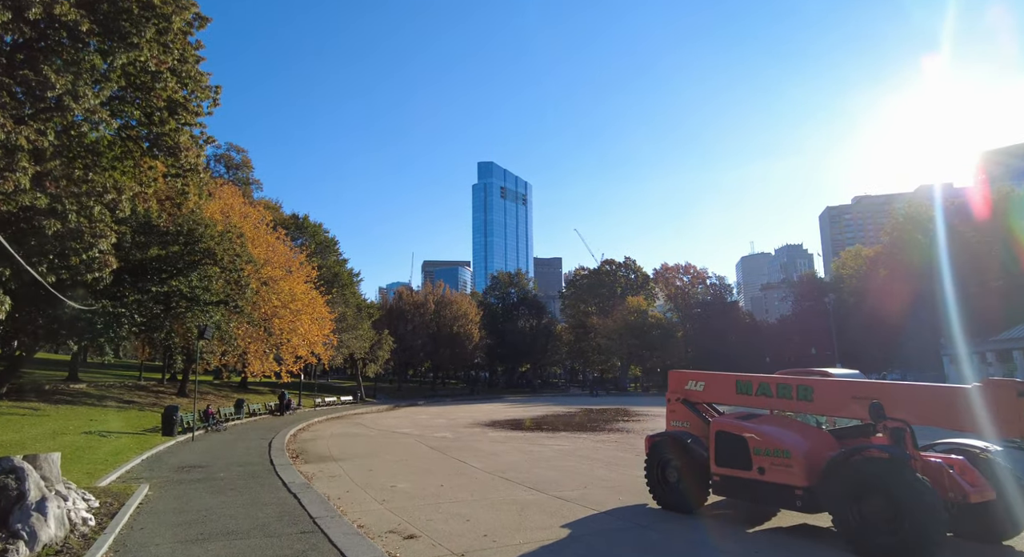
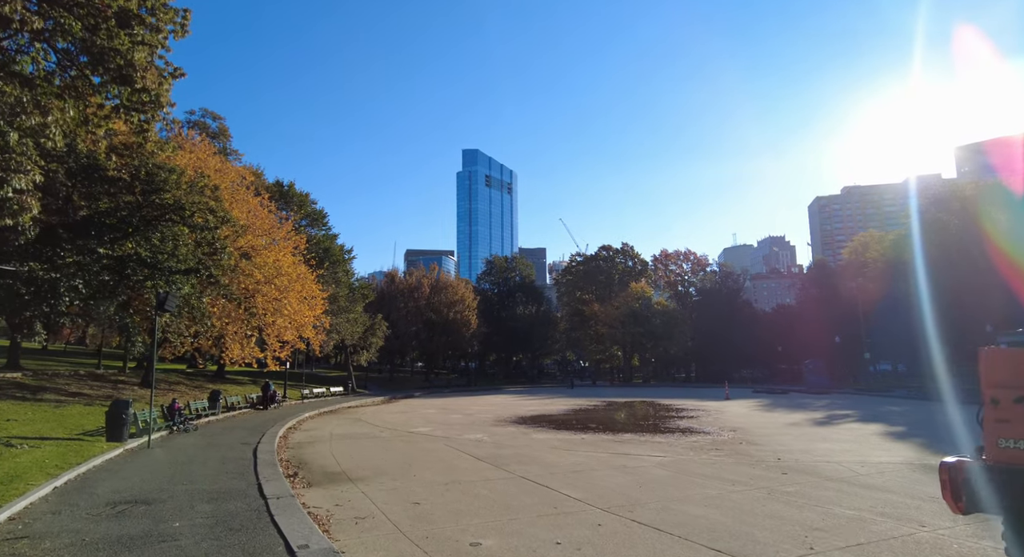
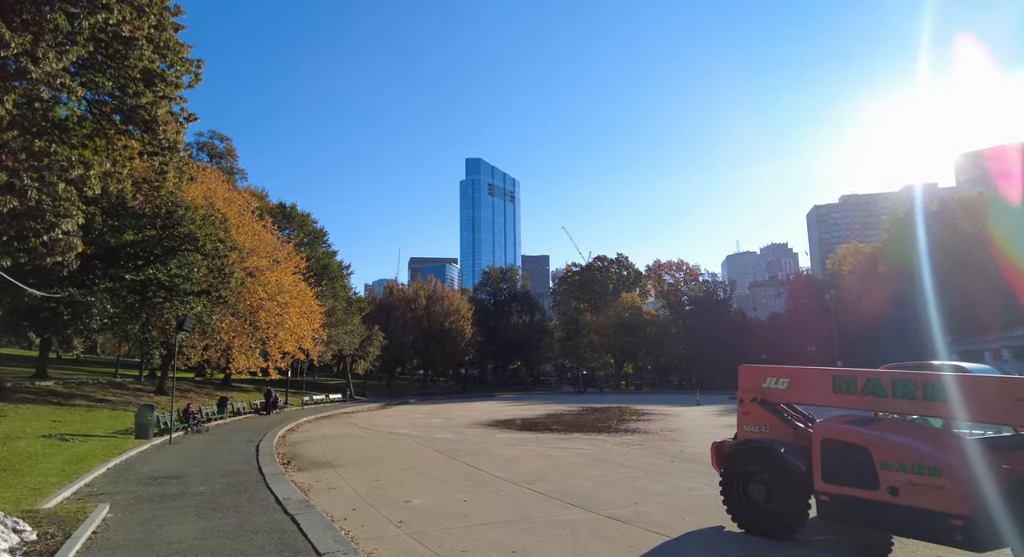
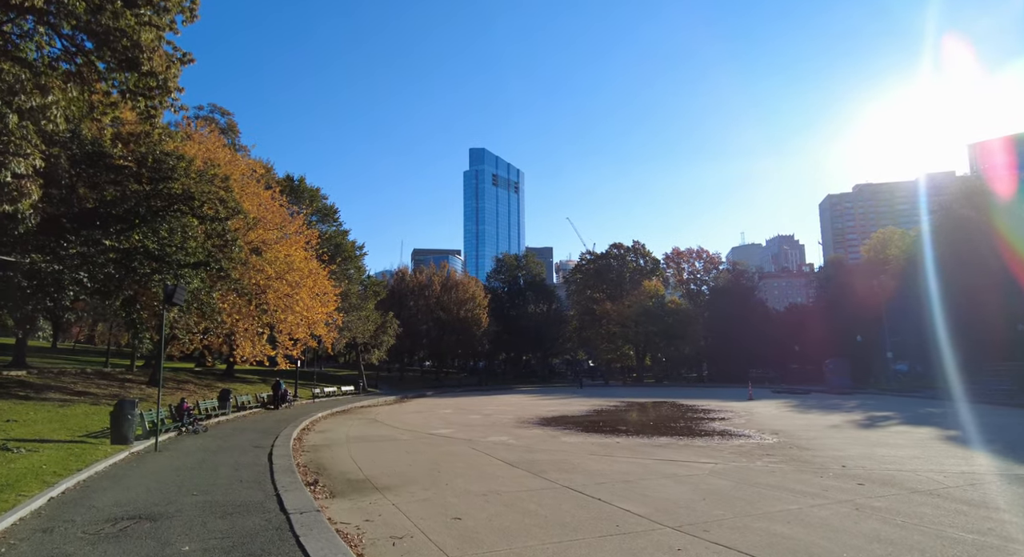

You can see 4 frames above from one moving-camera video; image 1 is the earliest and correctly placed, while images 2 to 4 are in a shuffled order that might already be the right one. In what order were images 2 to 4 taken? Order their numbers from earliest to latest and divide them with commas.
3, 2, 4
